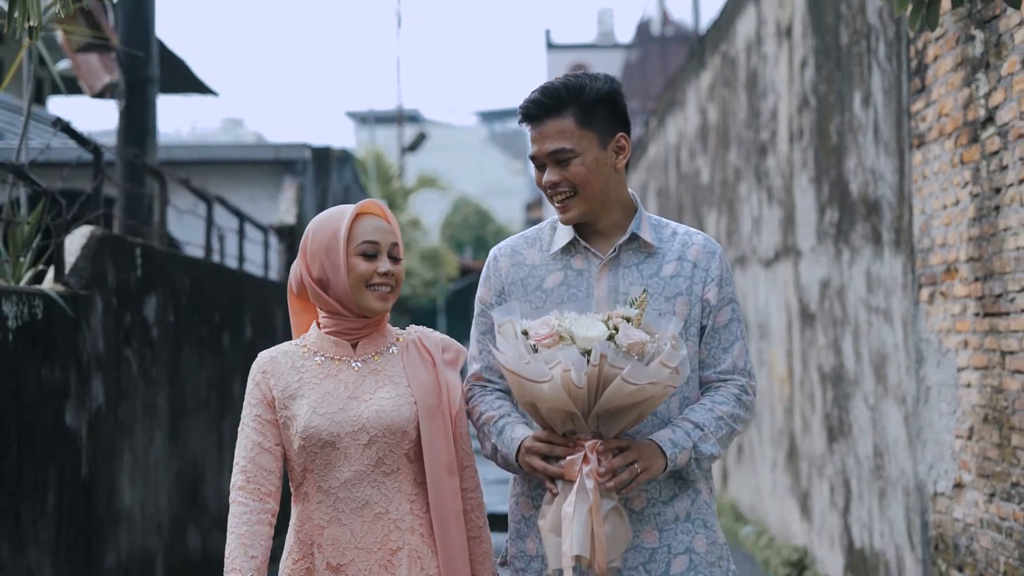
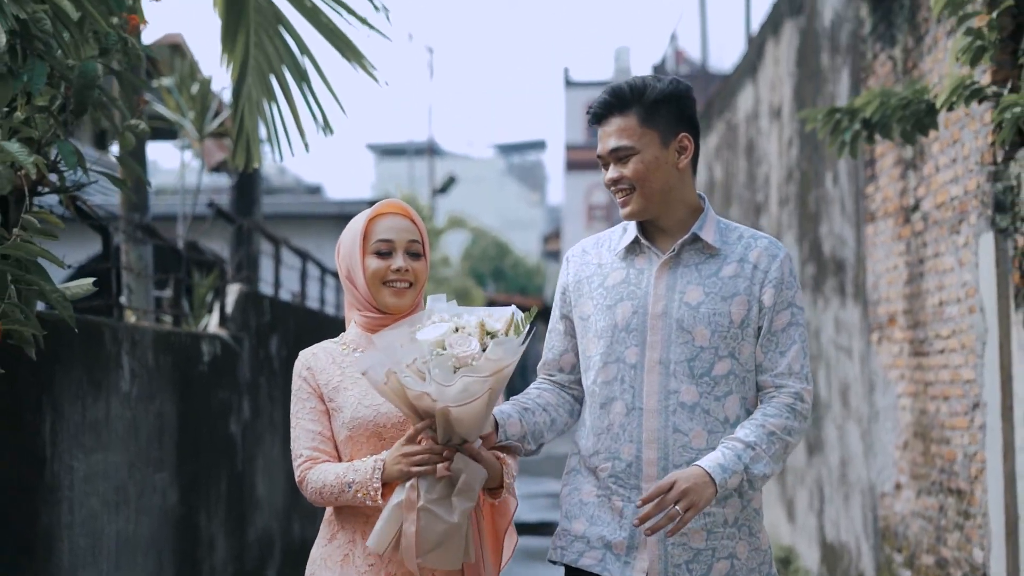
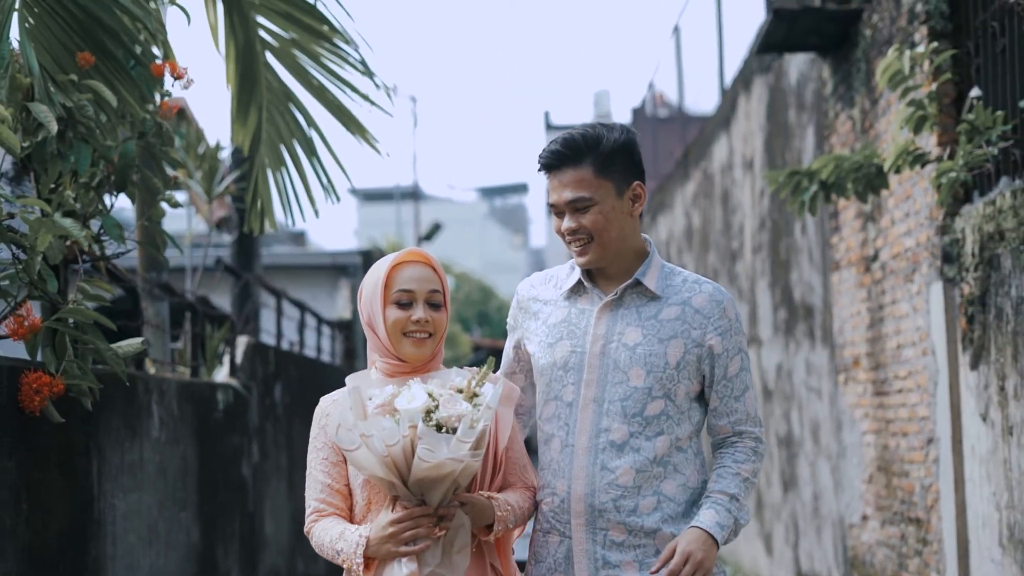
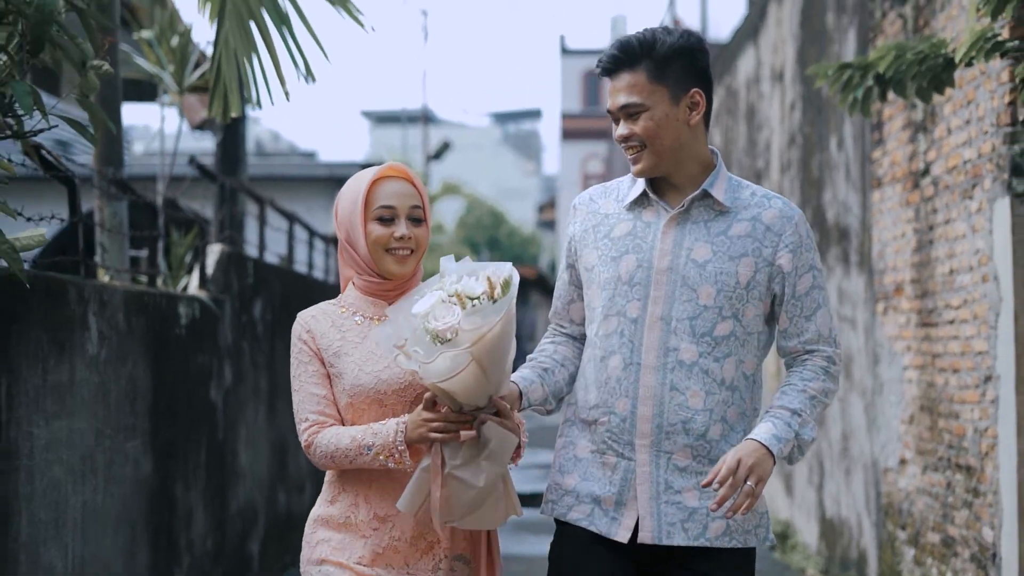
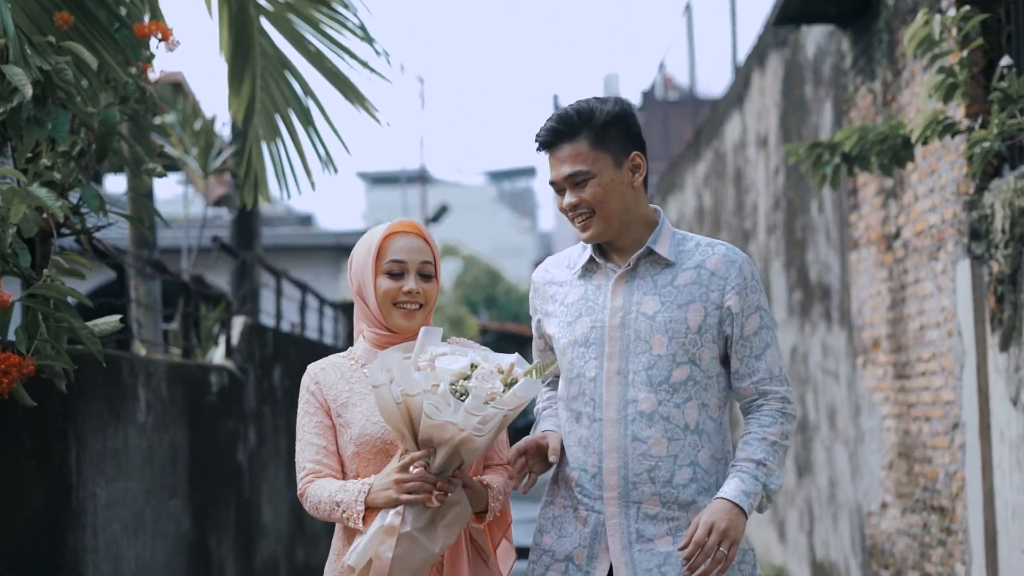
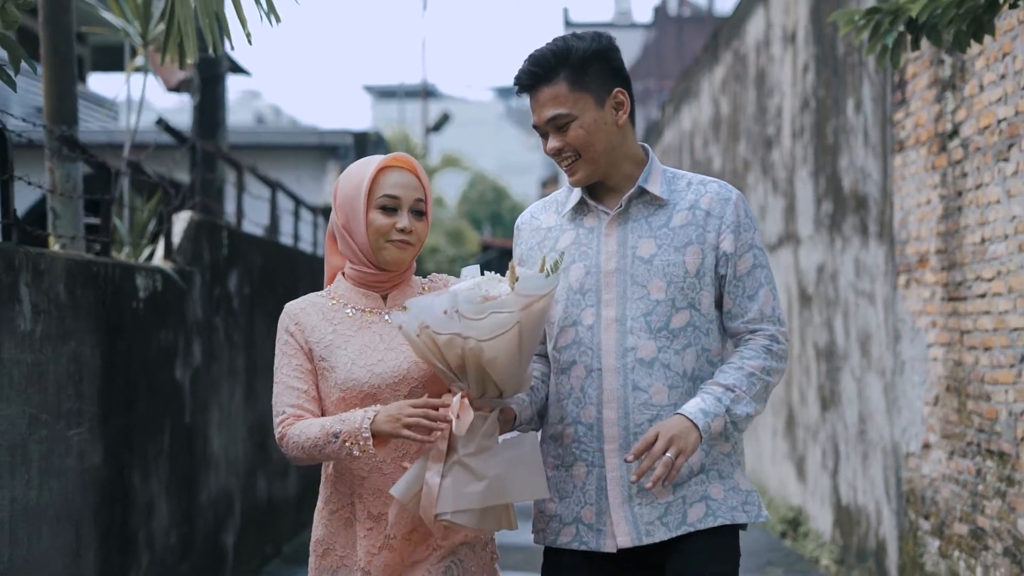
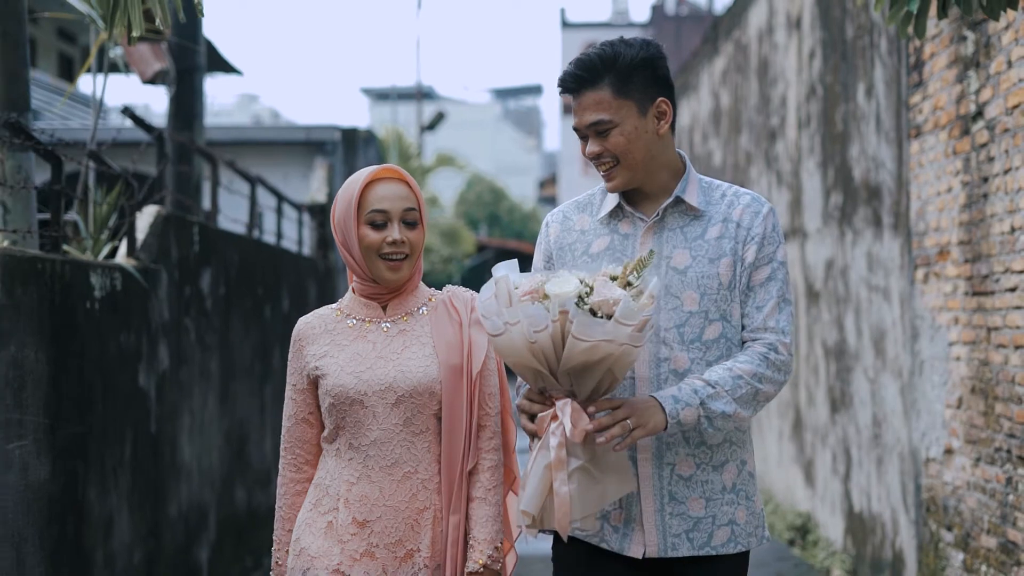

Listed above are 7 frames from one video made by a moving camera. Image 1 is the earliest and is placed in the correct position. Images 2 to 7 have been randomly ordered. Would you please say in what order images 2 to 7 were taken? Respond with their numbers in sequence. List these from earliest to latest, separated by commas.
7, 6, 4, 2, 5, 3
